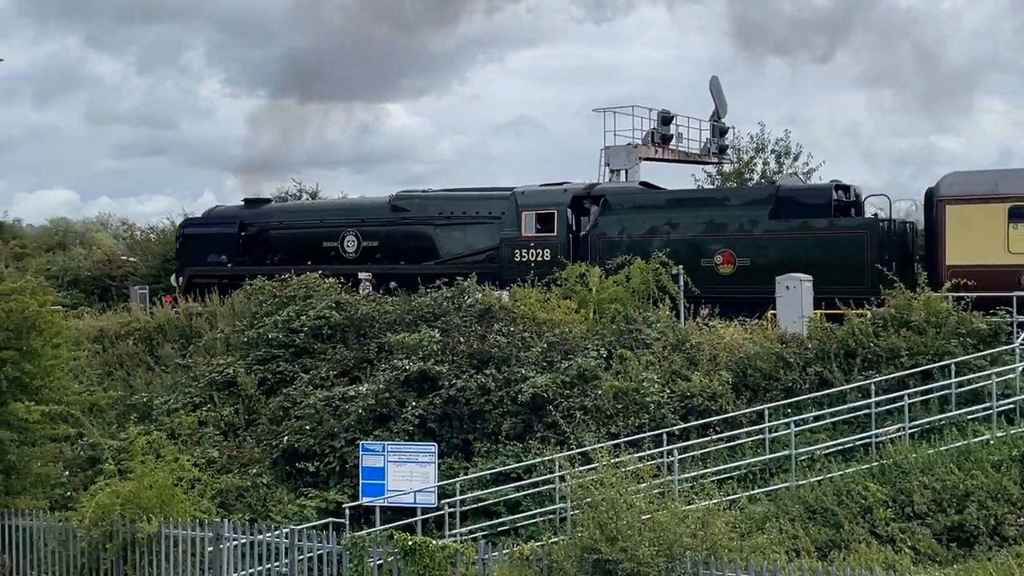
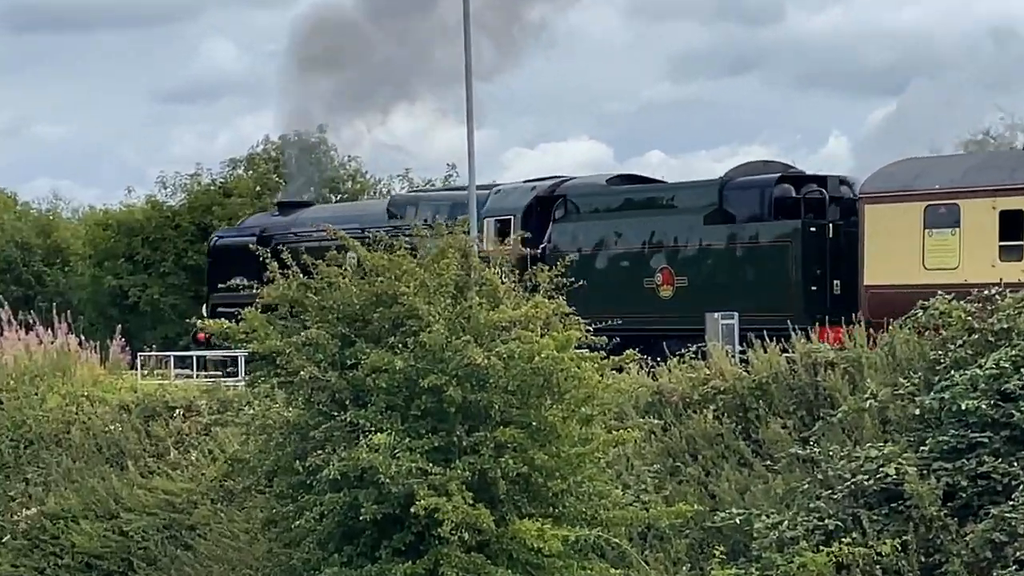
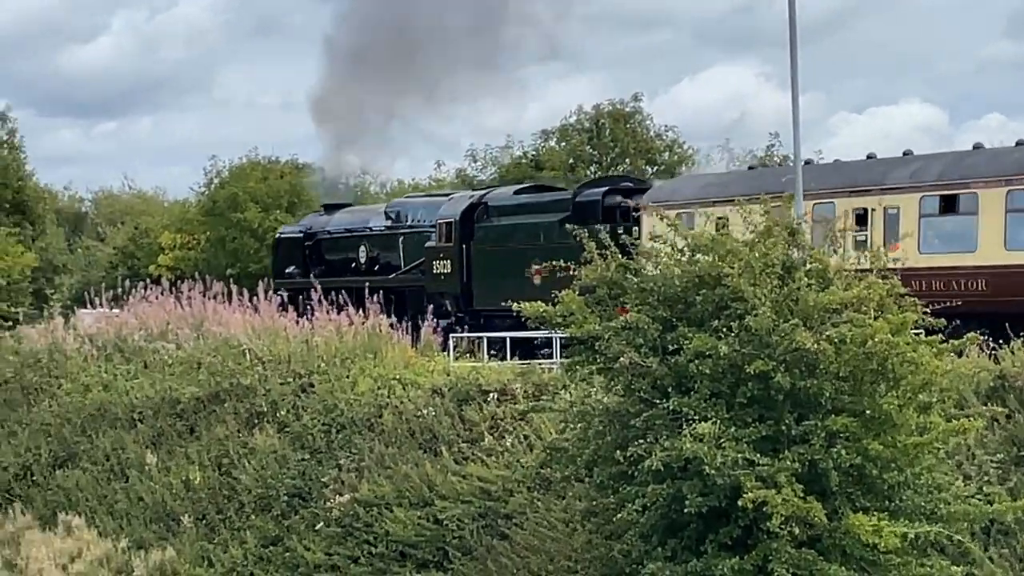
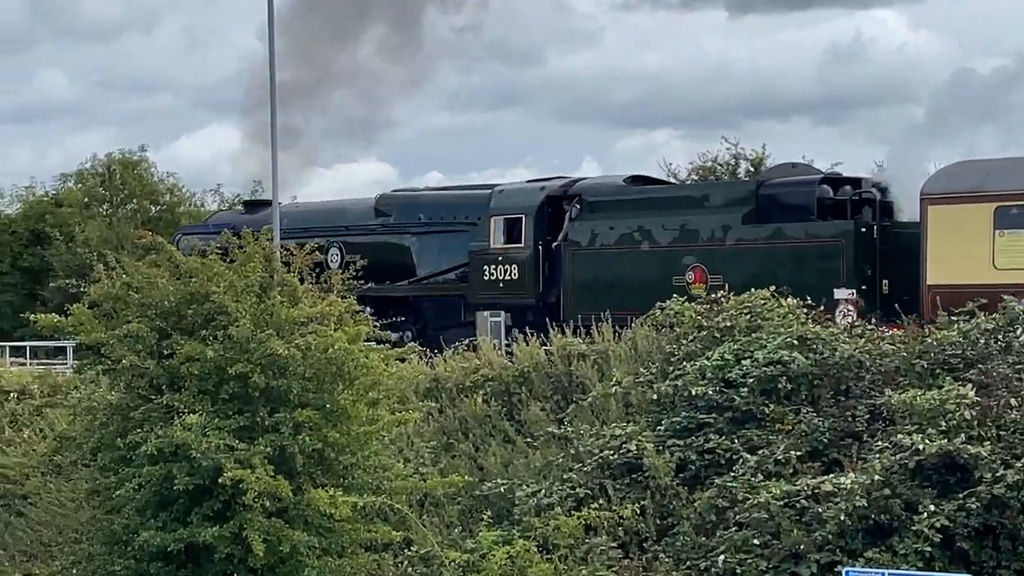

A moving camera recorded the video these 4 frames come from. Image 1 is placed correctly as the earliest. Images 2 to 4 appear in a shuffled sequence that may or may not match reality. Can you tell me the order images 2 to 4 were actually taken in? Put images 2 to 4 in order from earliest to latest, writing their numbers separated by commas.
4, 2, 3
